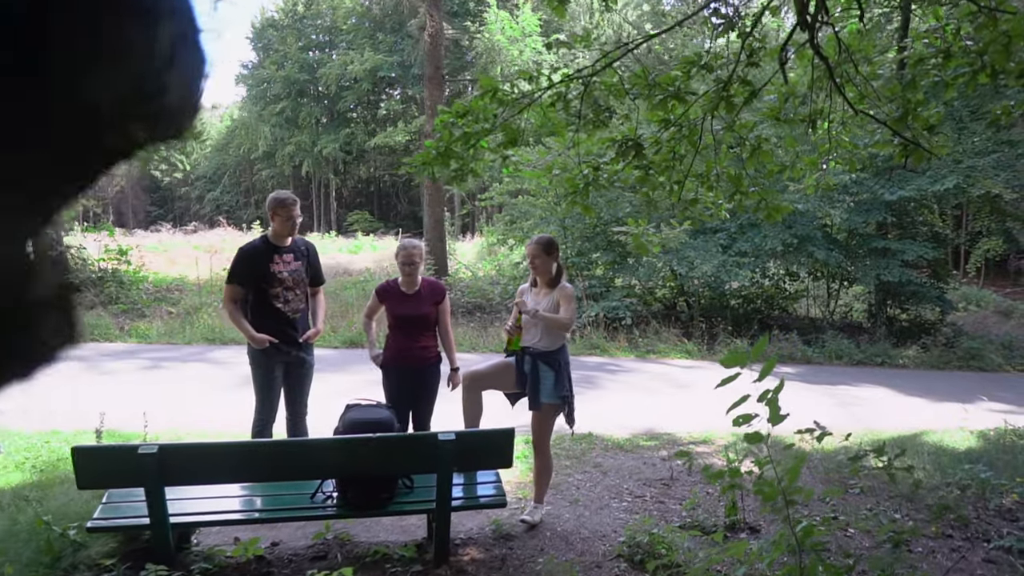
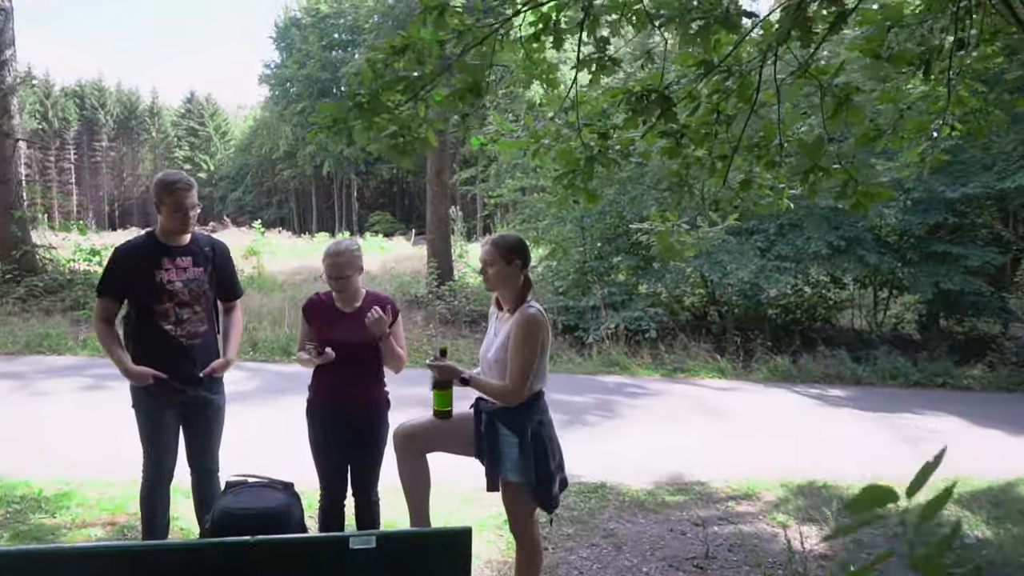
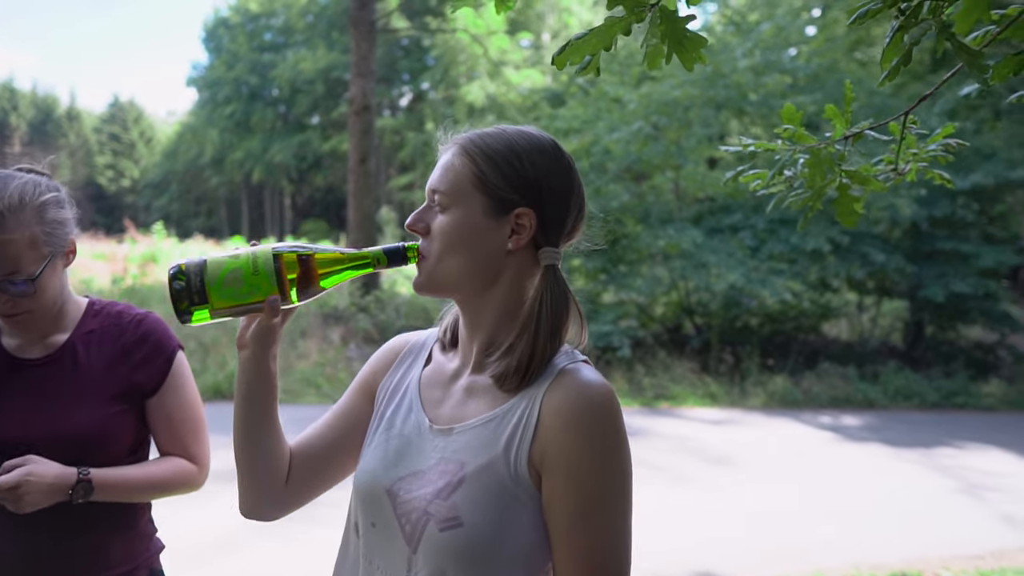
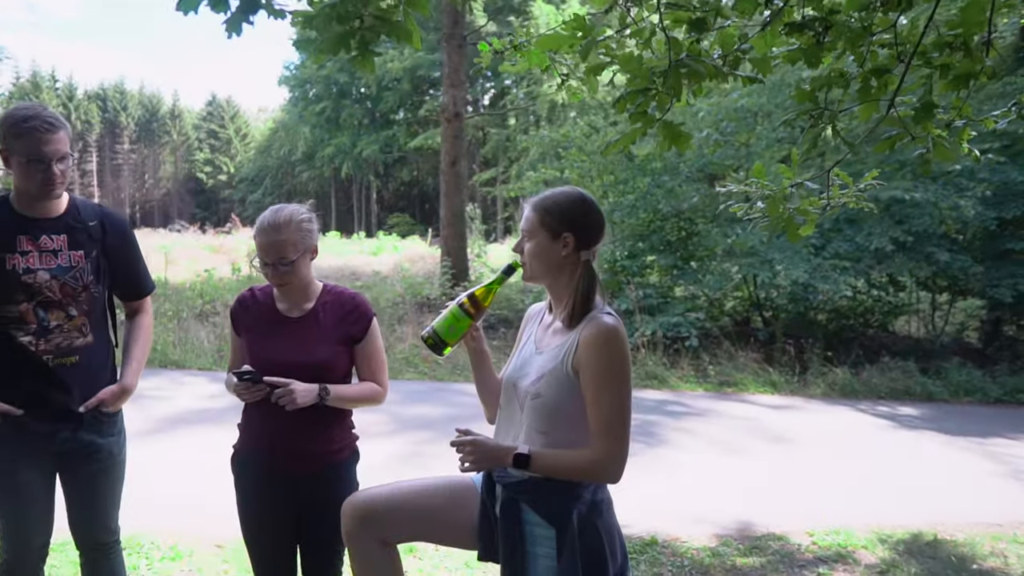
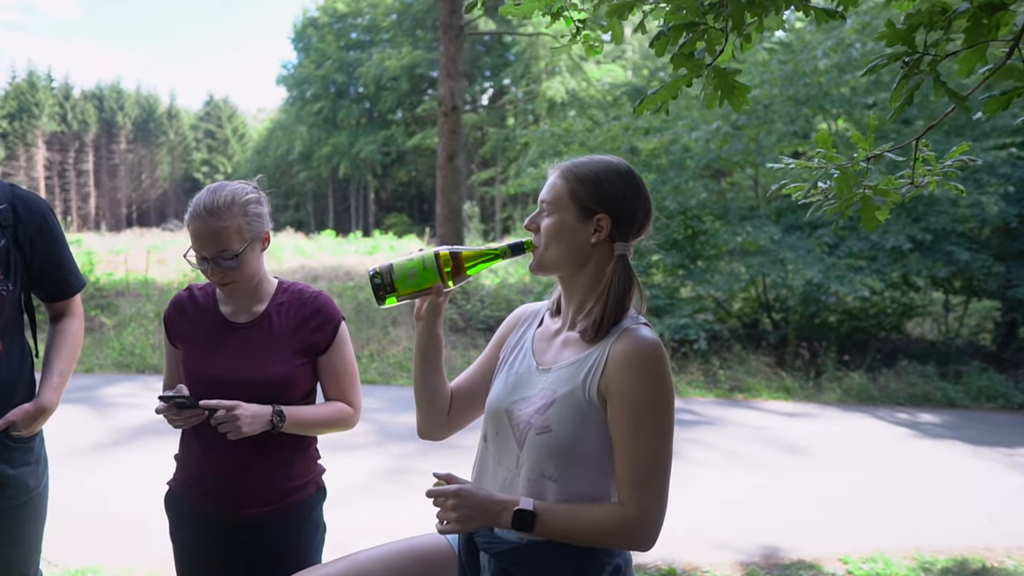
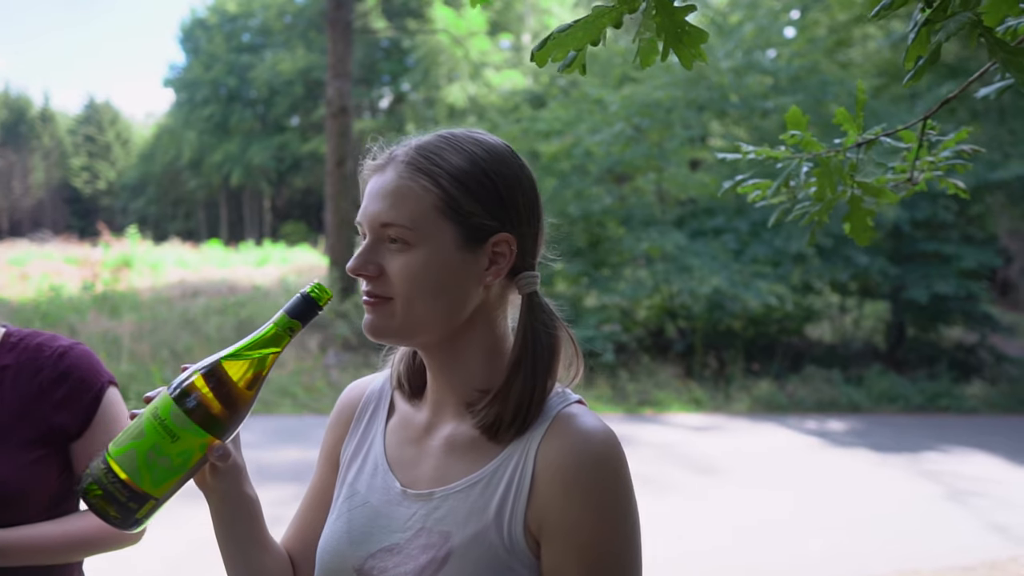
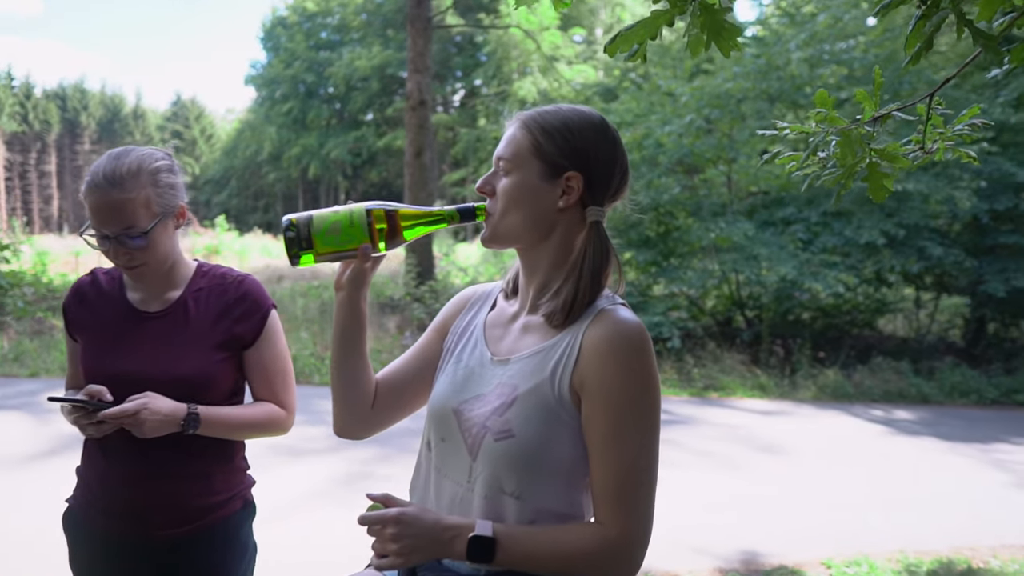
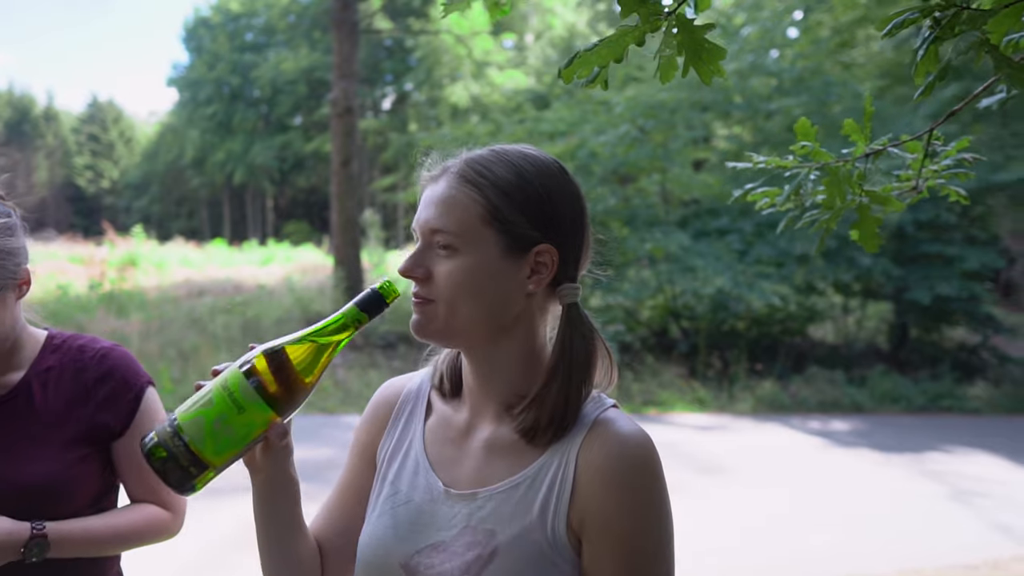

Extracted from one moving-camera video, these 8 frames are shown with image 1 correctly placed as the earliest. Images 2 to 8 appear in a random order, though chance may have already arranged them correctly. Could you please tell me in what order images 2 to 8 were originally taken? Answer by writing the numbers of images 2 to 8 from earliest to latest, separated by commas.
2, 4, 5, 7, 3, 8, 6
